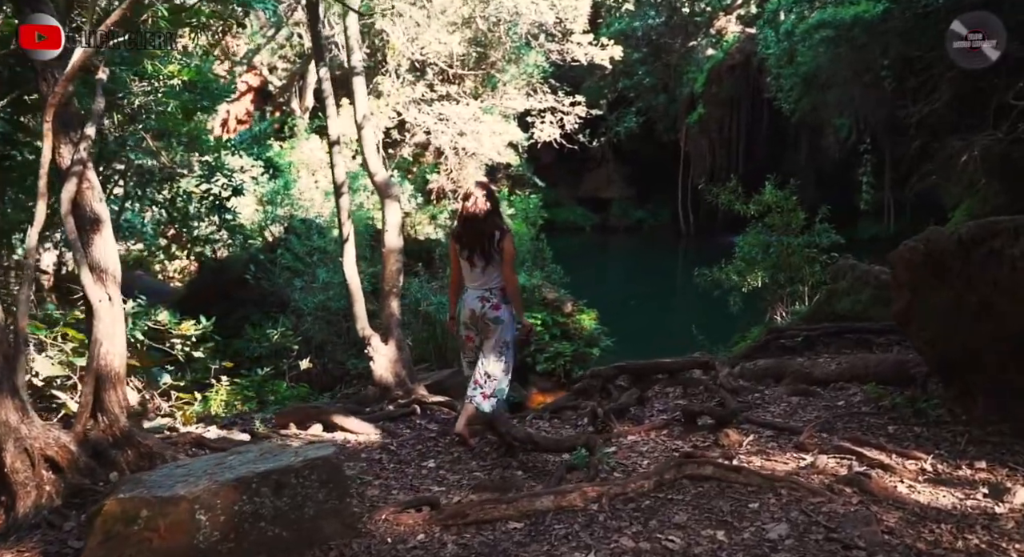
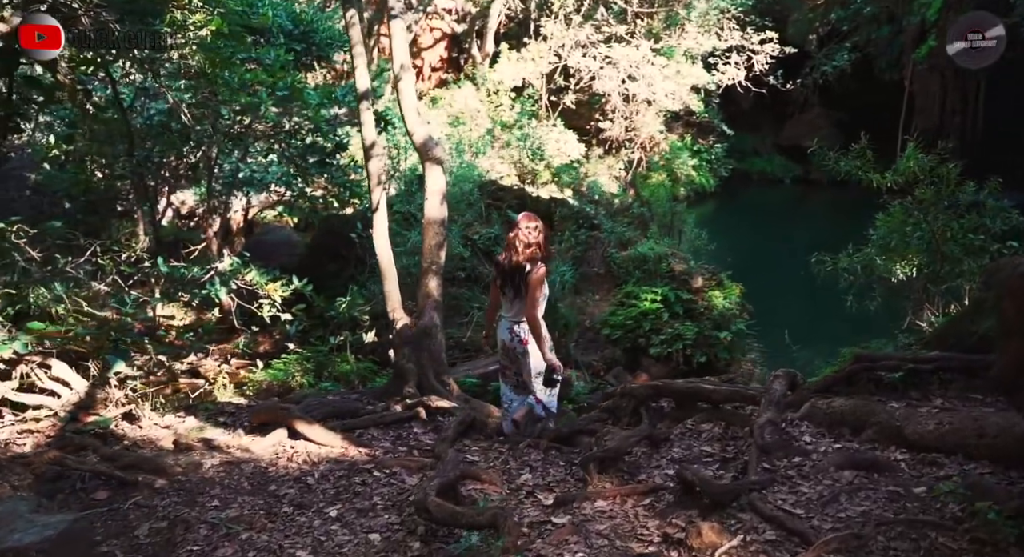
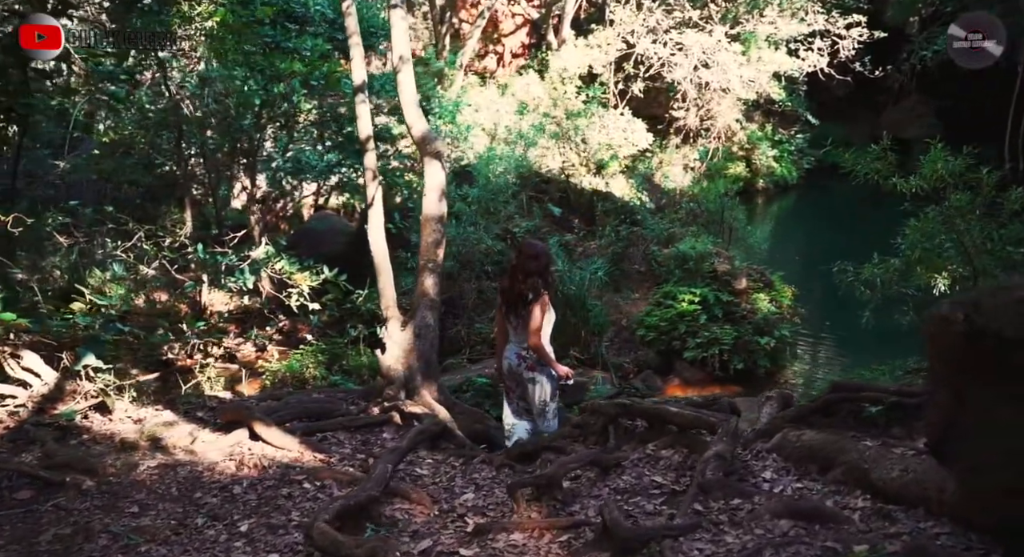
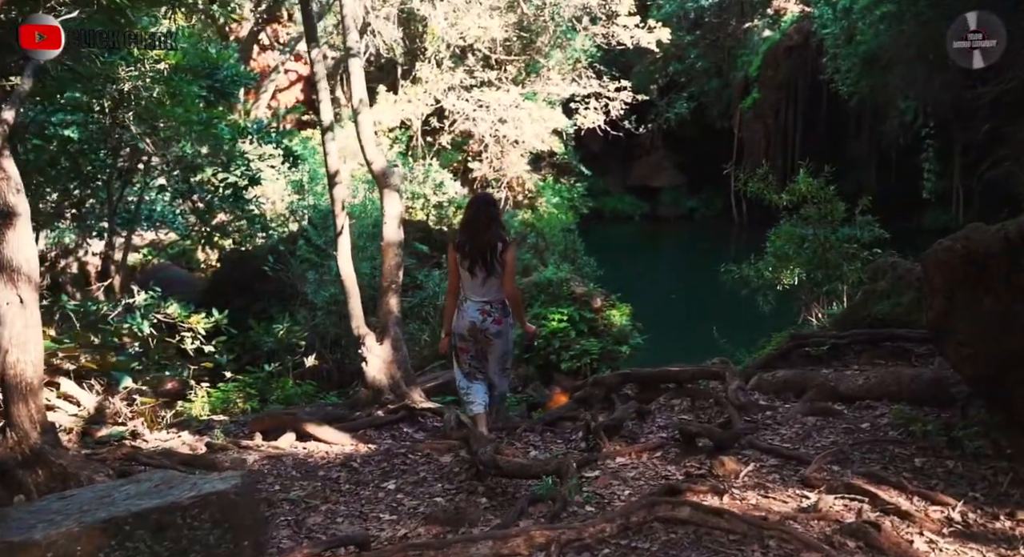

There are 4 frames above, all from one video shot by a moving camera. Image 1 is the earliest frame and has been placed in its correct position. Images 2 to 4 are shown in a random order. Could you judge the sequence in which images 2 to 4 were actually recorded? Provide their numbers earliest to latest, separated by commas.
4, 2, 3
